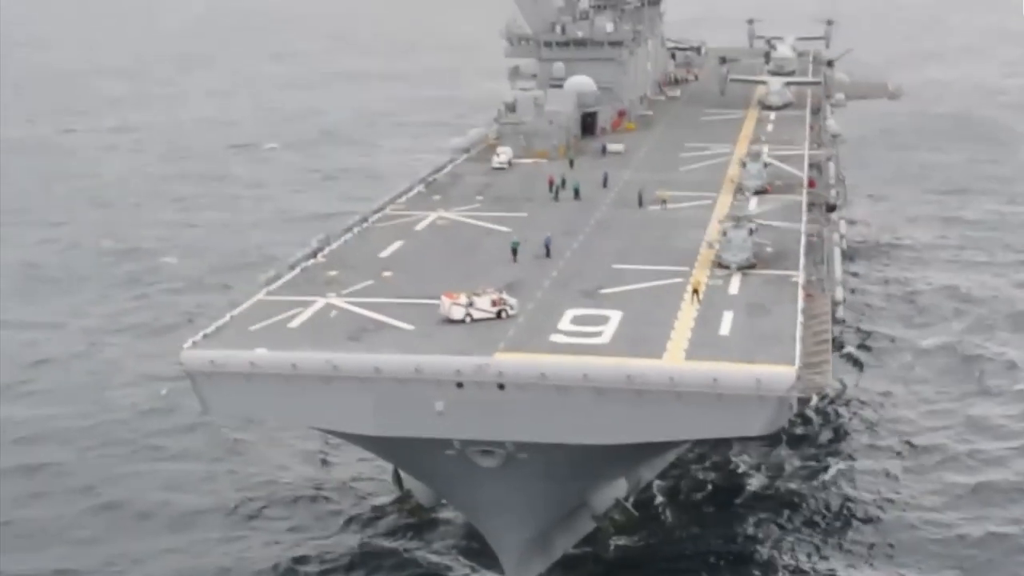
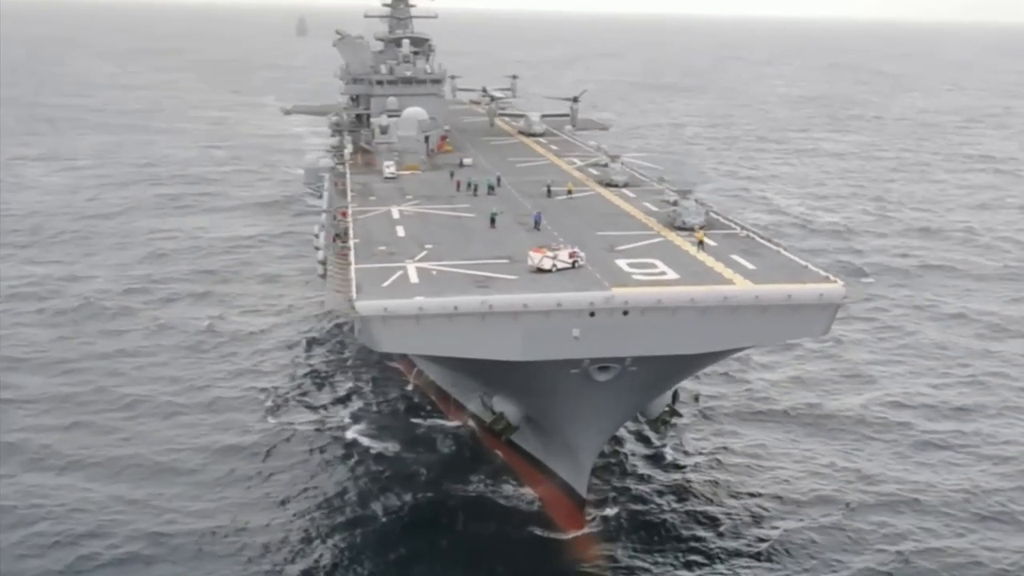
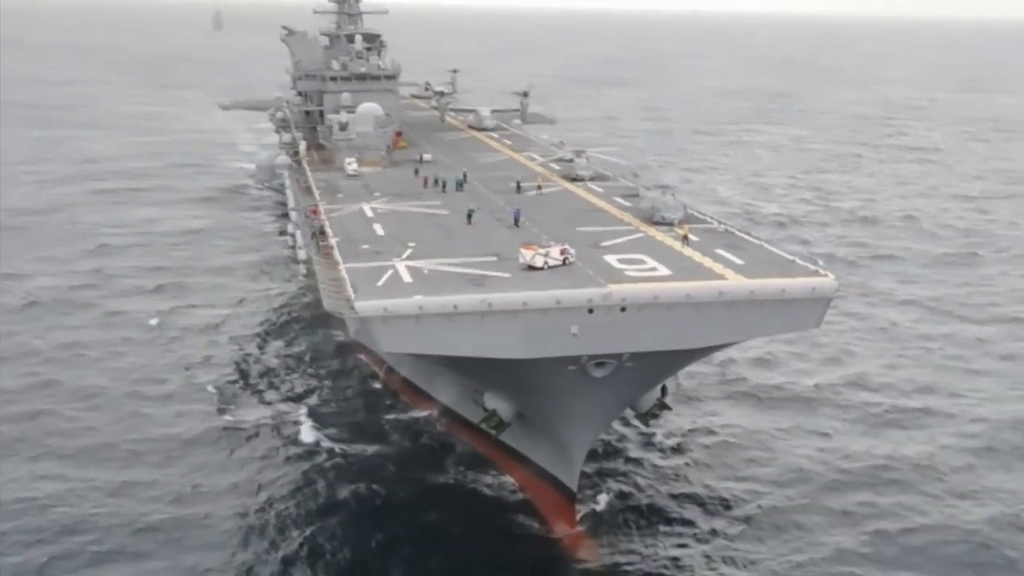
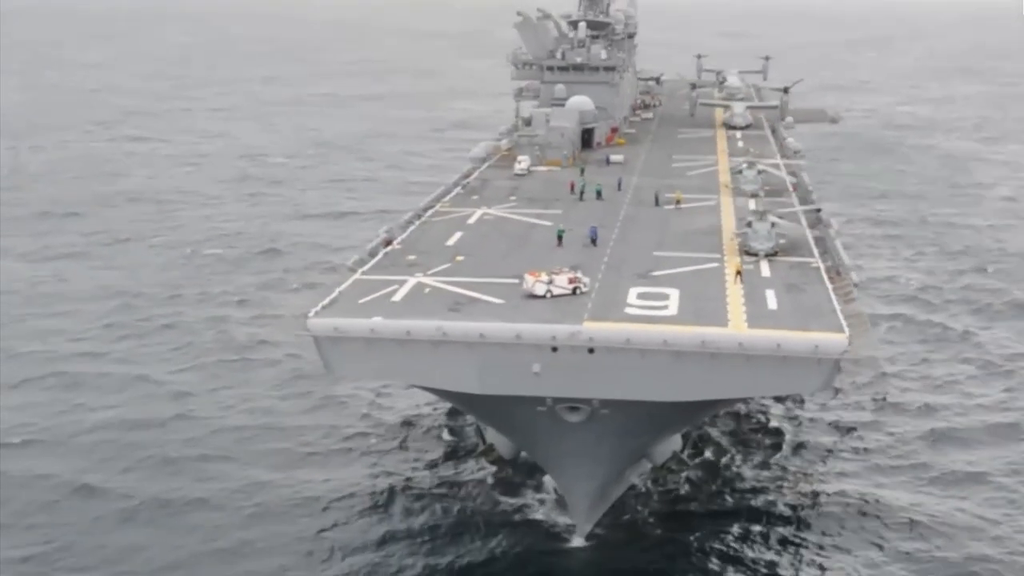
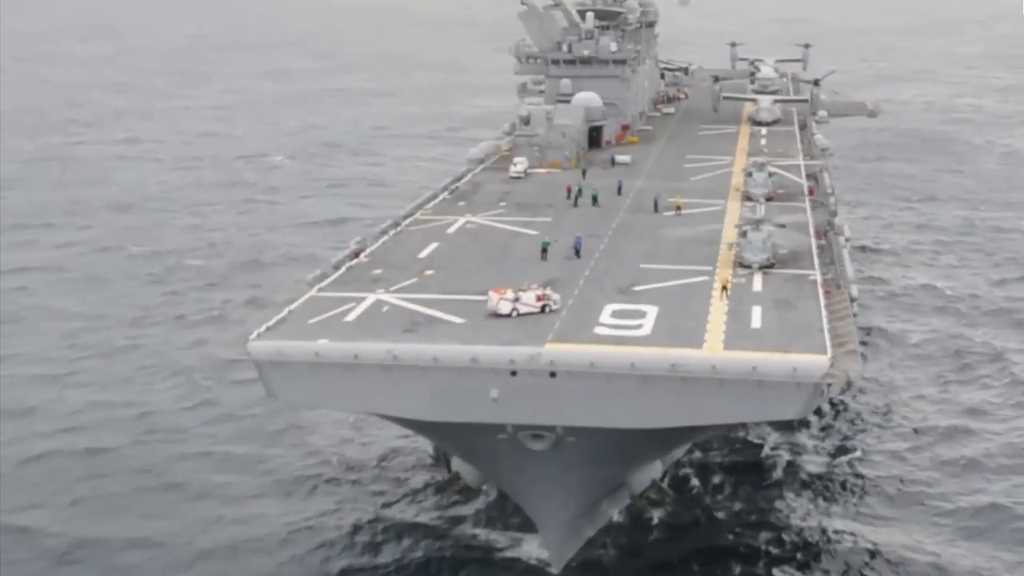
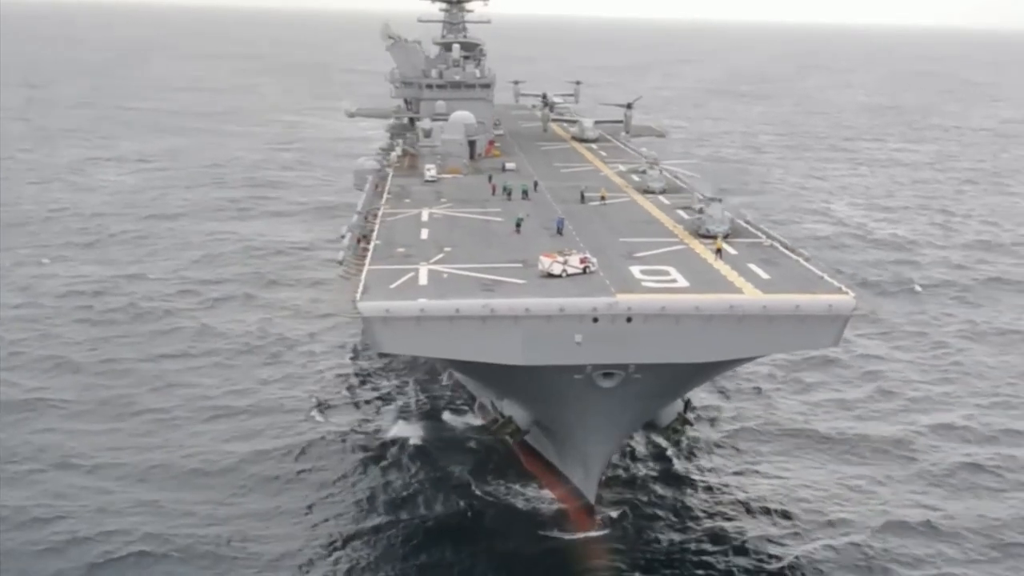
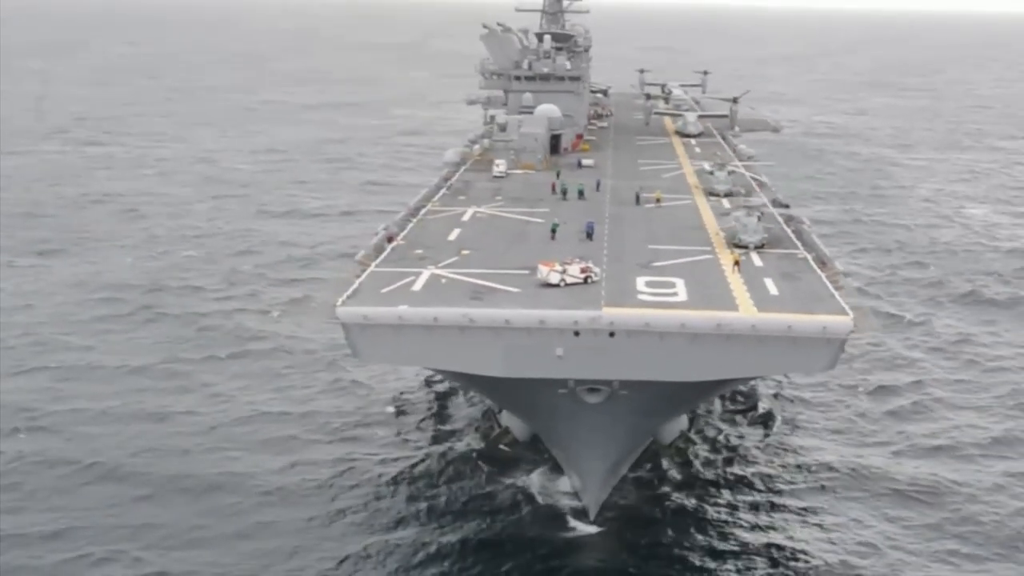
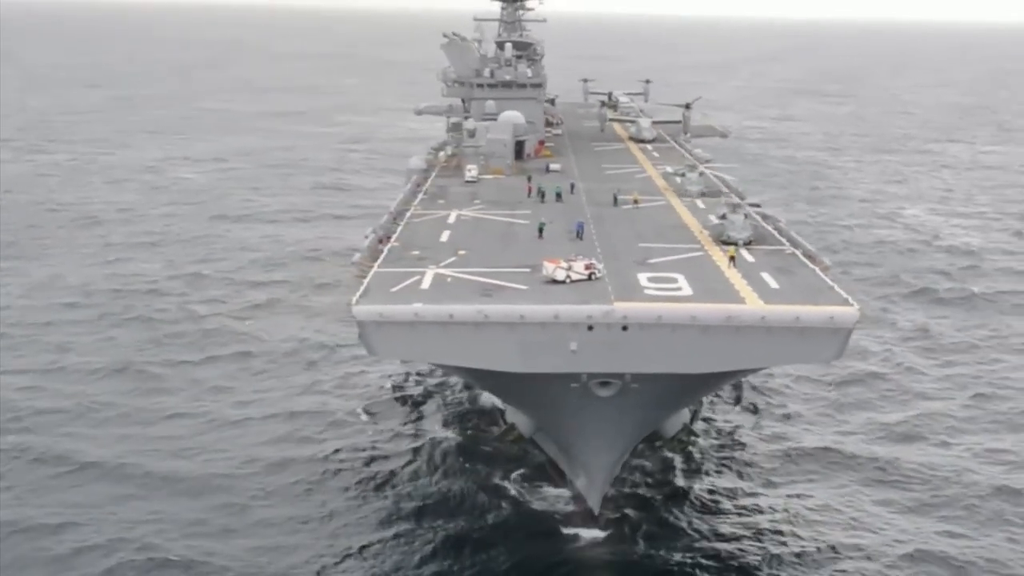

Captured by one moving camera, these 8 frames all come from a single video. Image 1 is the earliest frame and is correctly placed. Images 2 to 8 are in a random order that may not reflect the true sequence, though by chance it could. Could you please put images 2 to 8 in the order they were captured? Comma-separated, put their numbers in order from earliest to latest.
5, 4, 7, 8, 6, 2, 3
